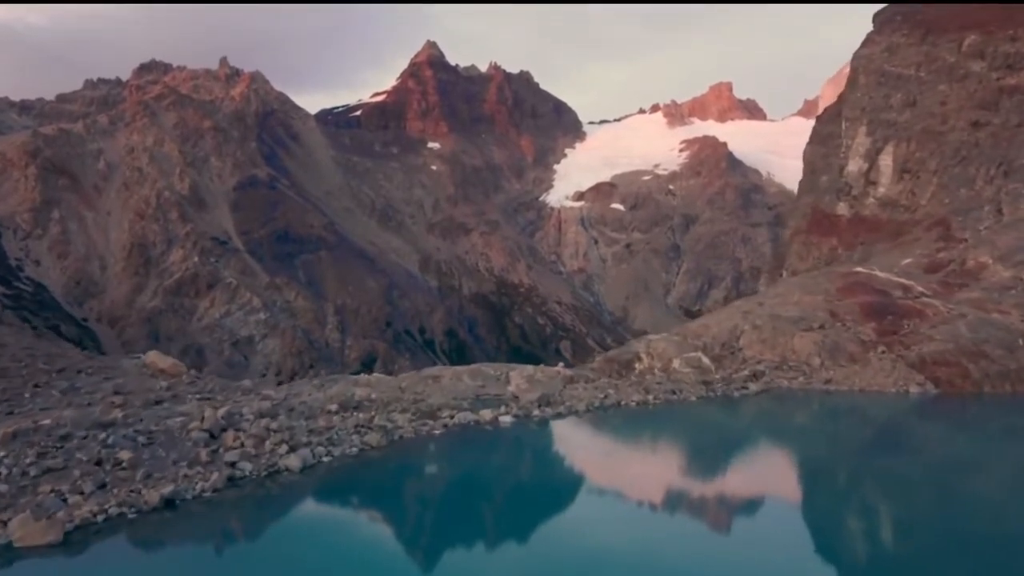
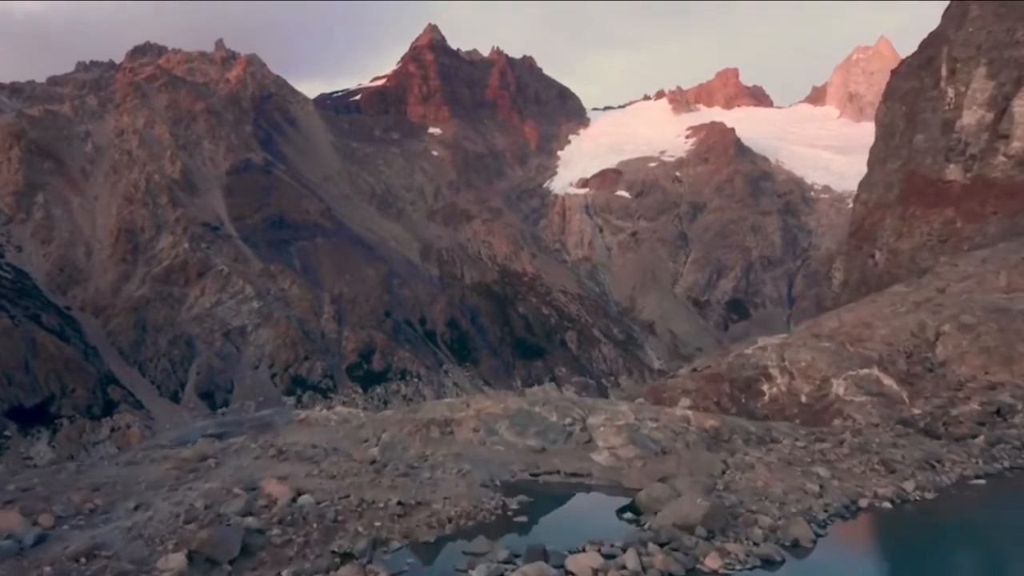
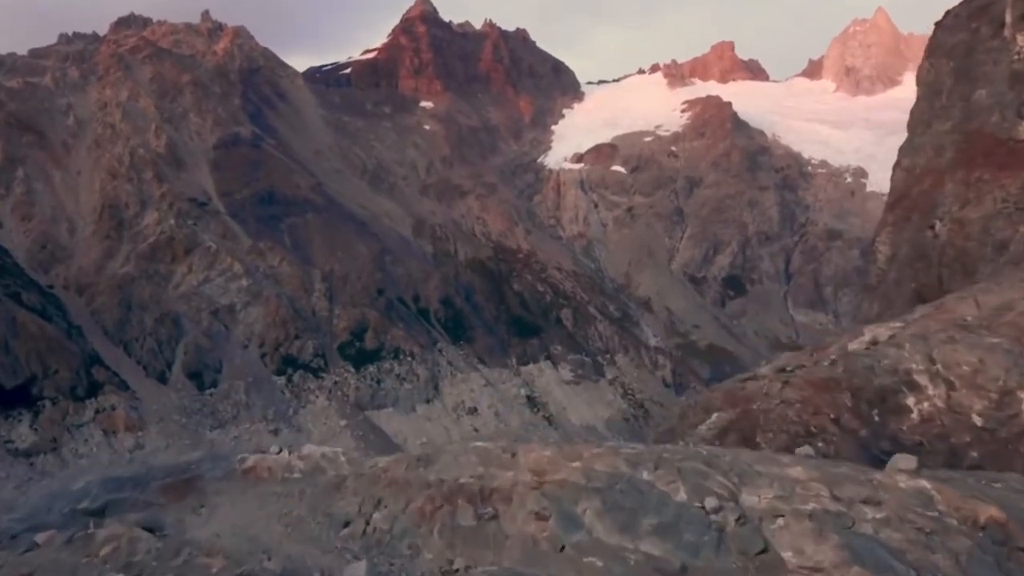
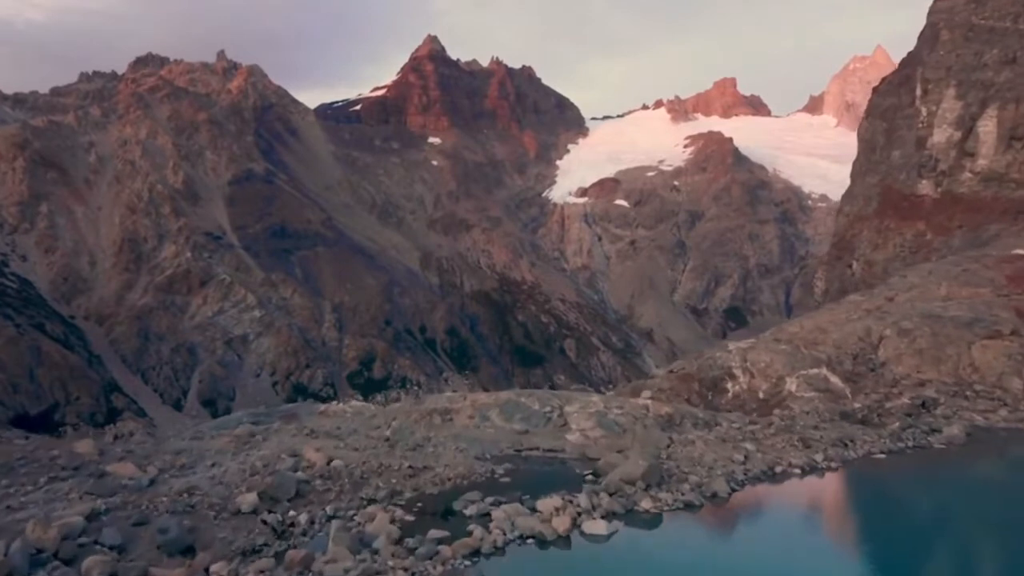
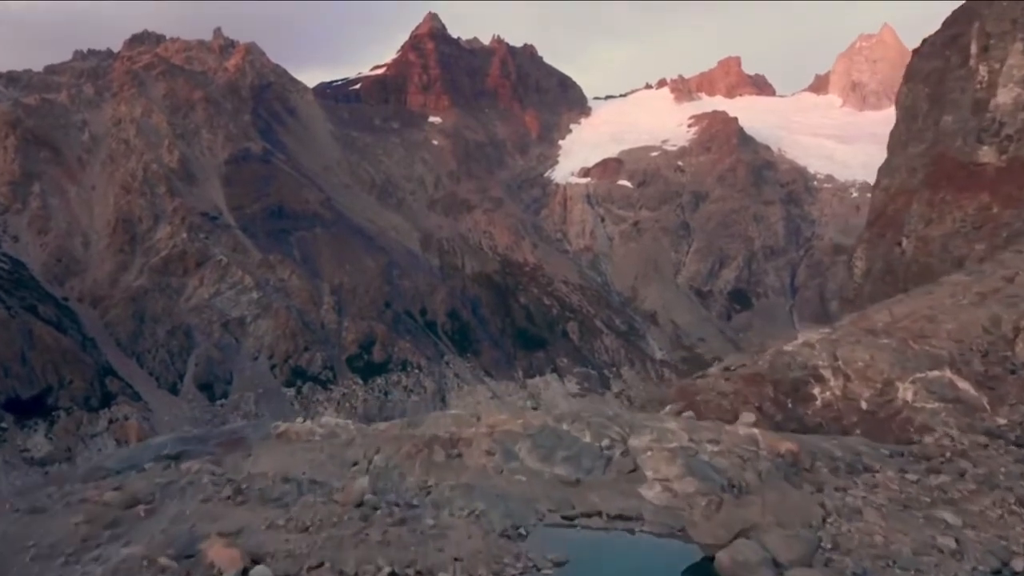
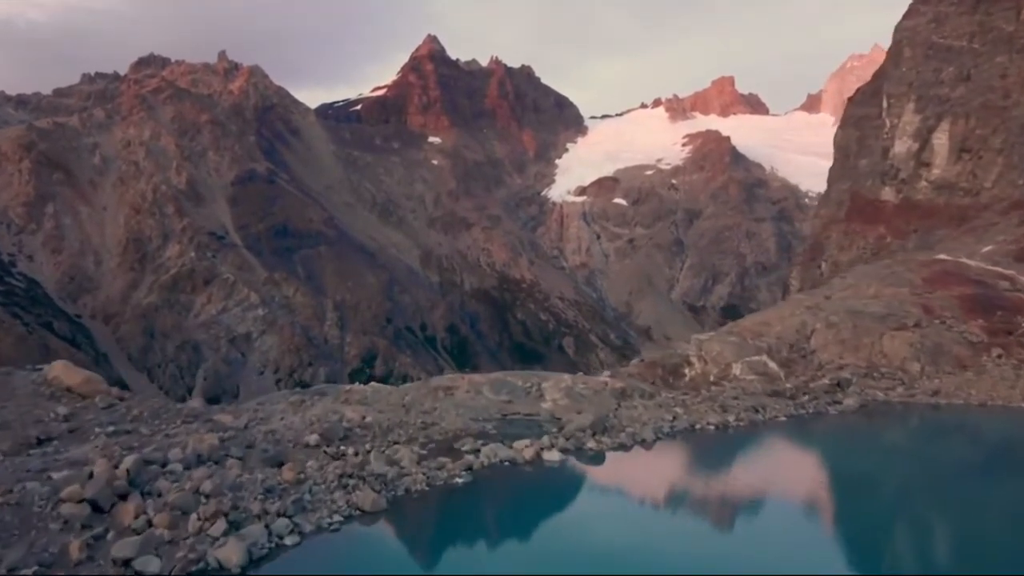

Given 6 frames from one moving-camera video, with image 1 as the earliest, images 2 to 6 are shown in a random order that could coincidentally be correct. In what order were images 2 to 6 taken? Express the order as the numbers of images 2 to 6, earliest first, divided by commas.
6, 4, 2, 5, 3
